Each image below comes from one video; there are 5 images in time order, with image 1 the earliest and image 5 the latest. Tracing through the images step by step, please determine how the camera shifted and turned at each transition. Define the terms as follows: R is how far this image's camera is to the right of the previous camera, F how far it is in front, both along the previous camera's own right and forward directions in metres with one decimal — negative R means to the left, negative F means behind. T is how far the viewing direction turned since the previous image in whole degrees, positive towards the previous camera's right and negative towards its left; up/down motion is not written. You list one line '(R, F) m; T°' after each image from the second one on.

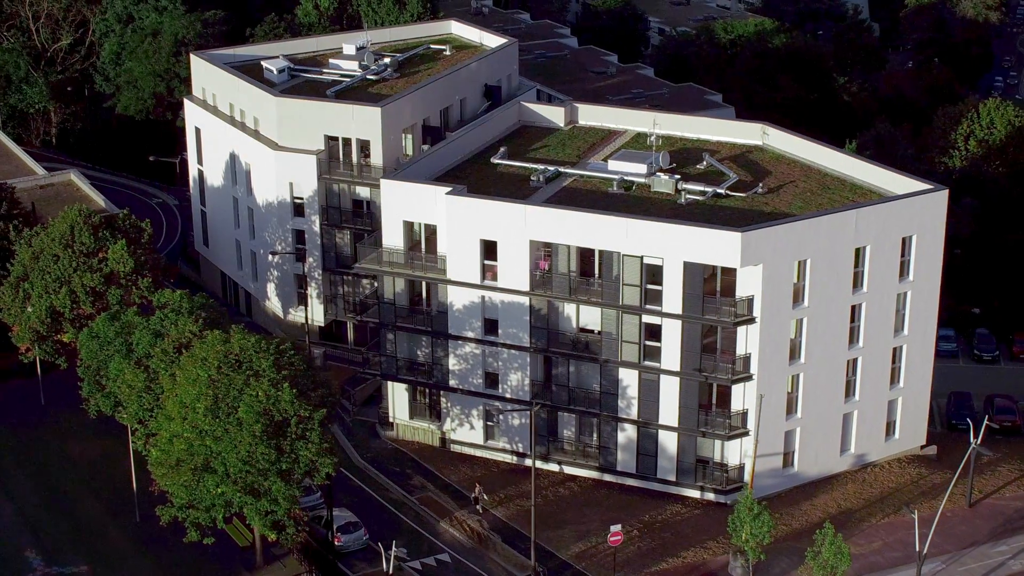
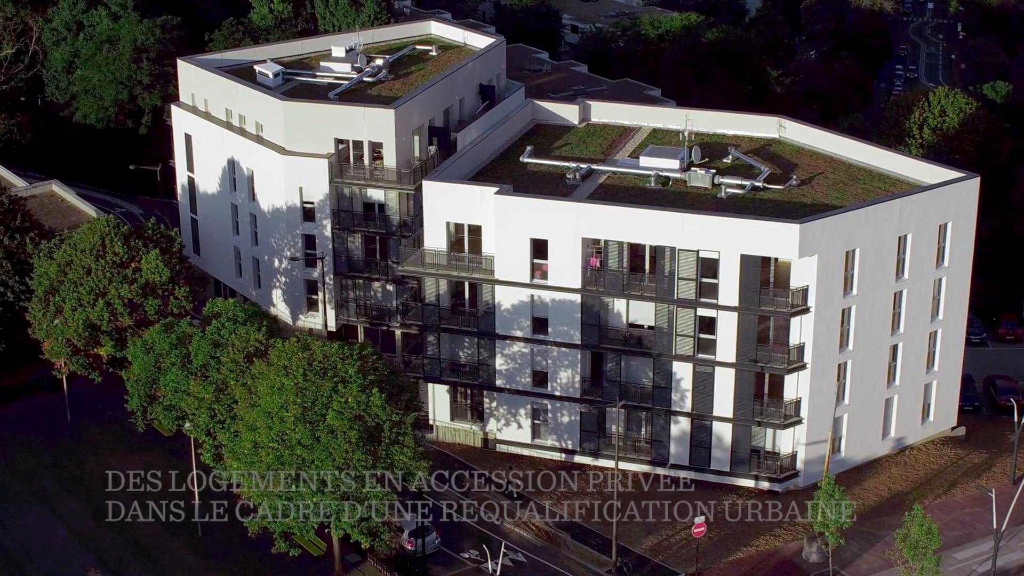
(-6.3, +0.2) m; +4°
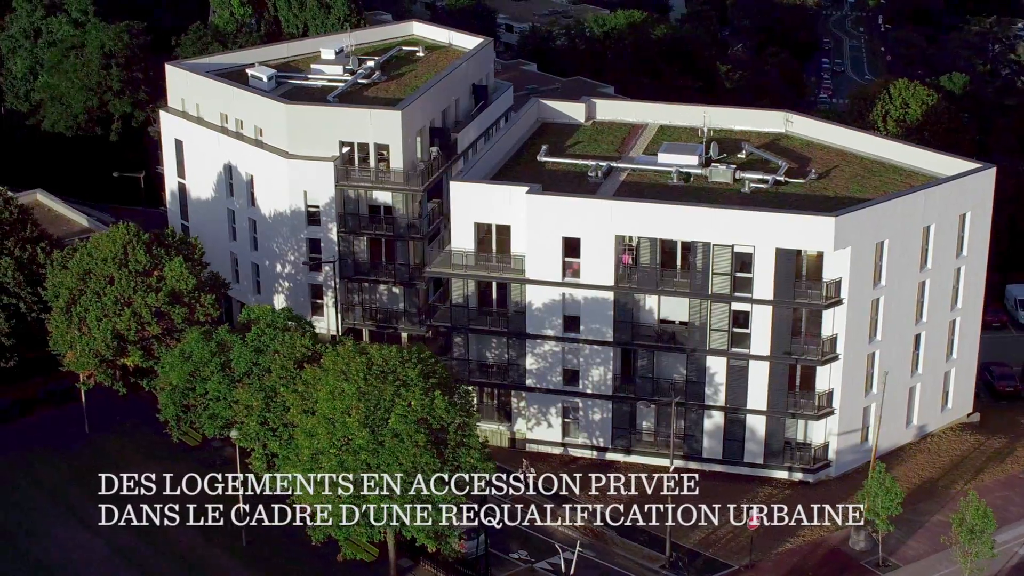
(-4.4, +0.2) m; +3°
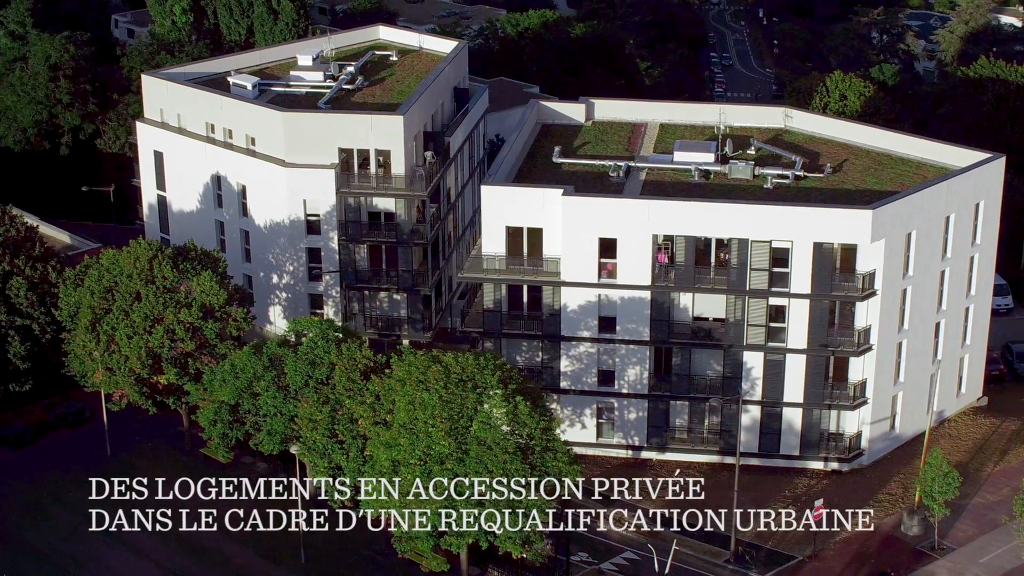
(-6.2, +0.4) m; +4°
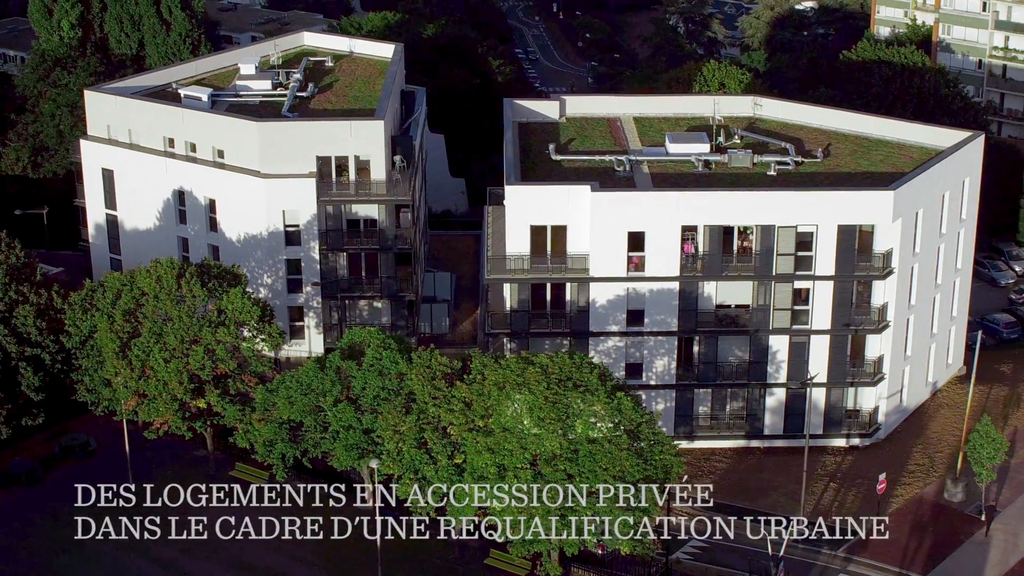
(-9.1, +0.7) m; +7°
